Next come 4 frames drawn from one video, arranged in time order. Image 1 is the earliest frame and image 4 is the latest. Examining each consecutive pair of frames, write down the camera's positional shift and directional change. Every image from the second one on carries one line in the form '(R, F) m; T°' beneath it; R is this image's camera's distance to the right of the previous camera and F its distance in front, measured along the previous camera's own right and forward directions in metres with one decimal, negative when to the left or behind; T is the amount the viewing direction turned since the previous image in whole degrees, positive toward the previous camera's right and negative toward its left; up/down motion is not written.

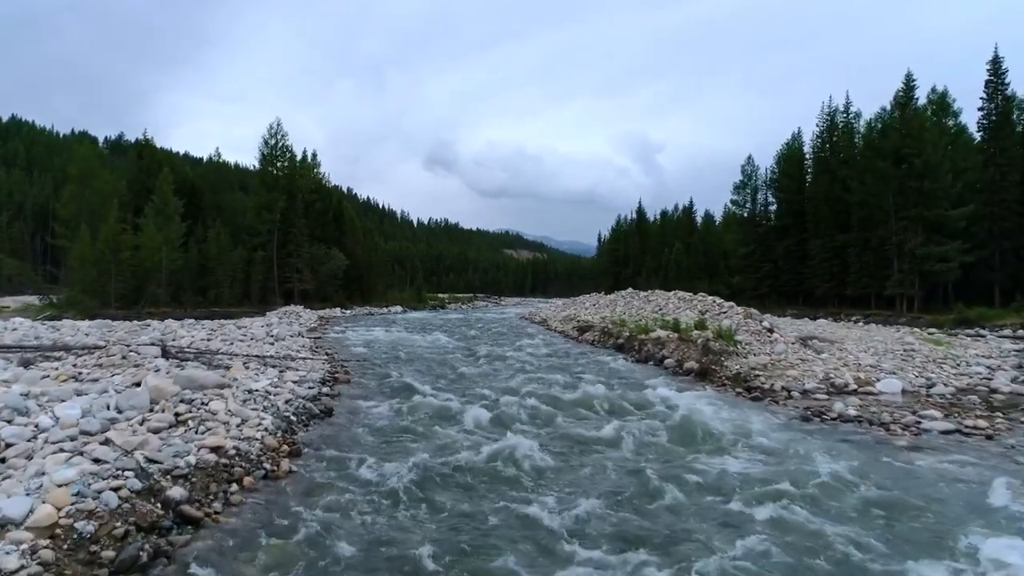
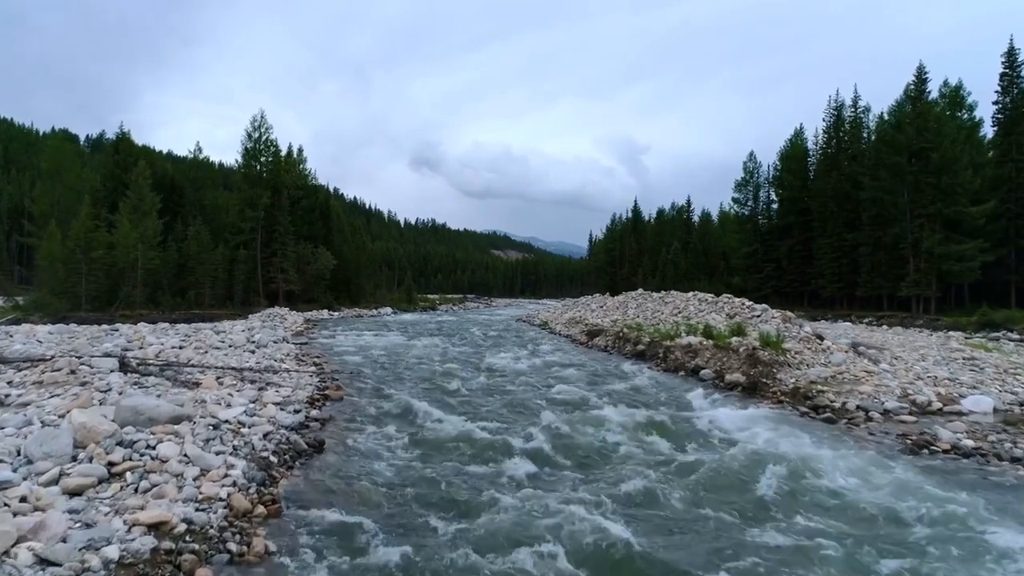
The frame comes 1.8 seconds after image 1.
(-0.7, +2.1) m; +1°
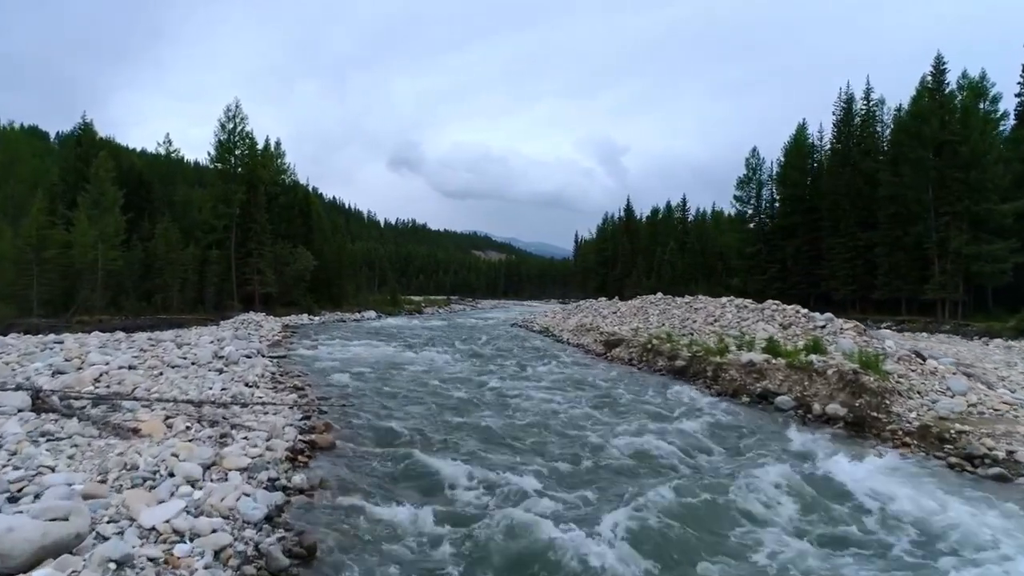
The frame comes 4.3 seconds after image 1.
(-1.1, +3.0) m; +2°
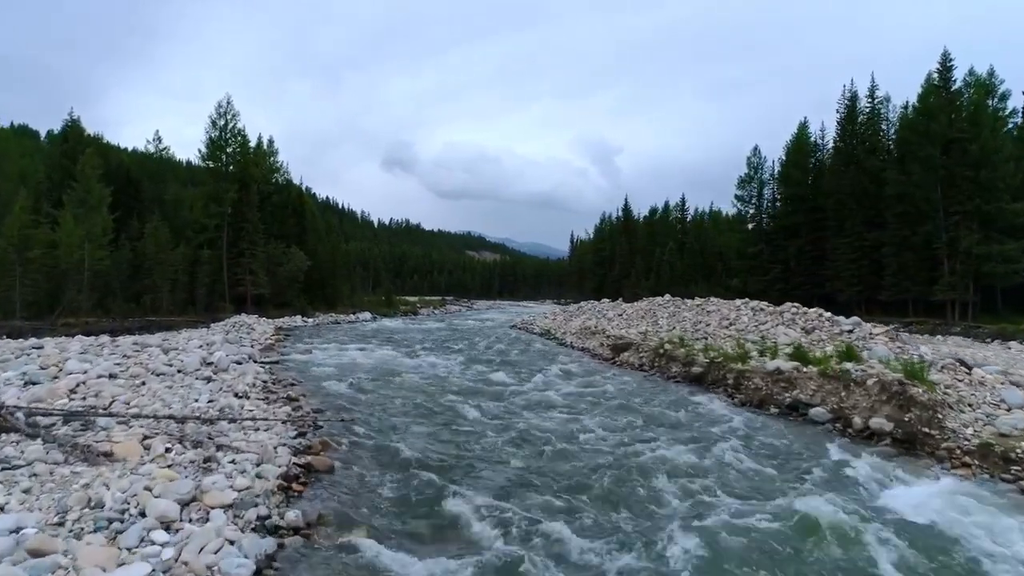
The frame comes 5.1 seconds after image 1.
(-0.4, +1.0) m; +1°
